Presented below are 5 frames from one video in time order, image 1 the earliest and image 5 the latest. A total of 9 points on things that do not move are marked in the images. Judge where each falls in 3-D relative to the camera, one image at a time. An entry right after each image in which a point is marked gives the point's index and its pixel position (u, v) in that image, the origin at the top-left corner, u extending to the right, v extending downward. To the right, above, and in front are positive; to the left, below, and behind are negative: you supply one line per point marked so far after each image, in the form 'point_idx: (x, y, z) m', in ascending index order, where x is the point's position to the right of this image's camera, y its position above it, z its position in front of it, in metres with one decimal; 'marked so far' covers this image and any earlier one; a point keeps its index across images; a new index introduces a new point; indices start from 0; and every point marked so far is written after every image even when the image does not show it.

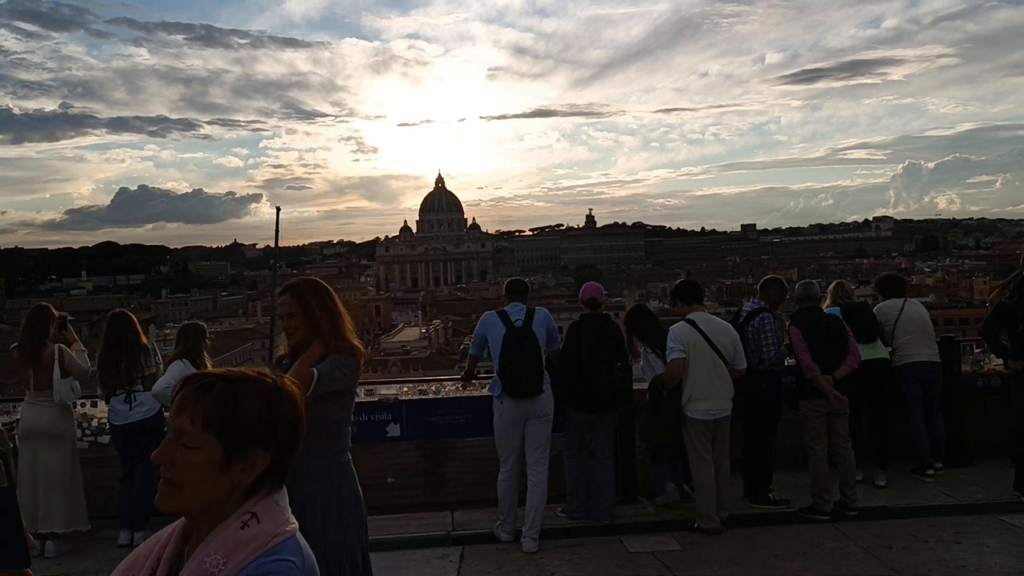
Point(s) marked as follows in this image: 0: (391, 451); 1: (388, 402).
0: (-0.7, -1.0, +5.4) m
1: (-0.7, -0.7, +5.3) m
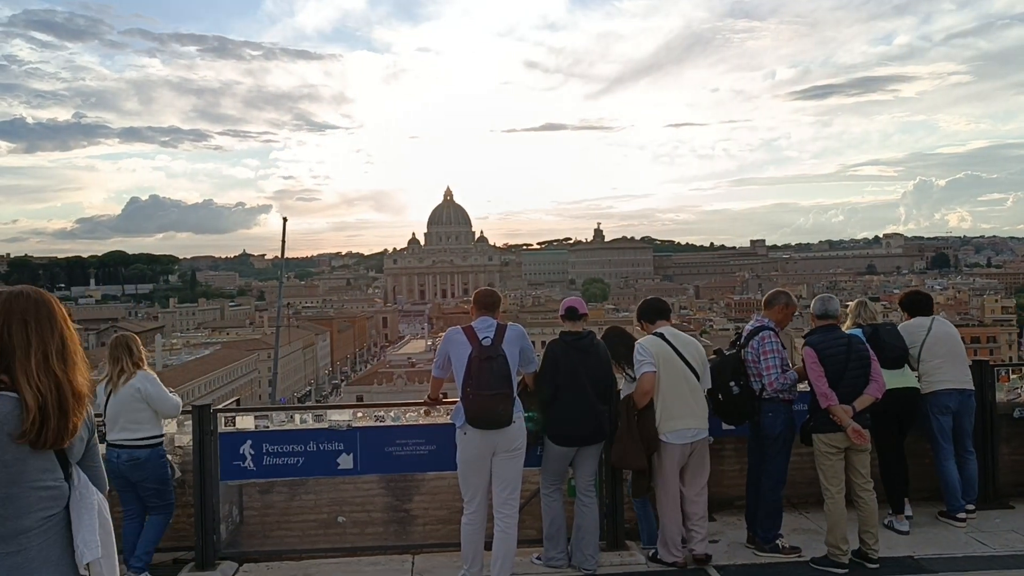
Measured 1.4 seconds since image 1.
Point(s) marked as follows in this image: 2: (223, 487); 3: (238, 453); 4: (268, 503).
0: (-0.8, -1.0, +4.7) m
1: (-0.9, -0.7, +4.6) m
2: (-1.5, -1.0, +4.6) m
3: (-1.4, -0.8, +4.6) m
4: (-1.3, -1.1, +4.7) m
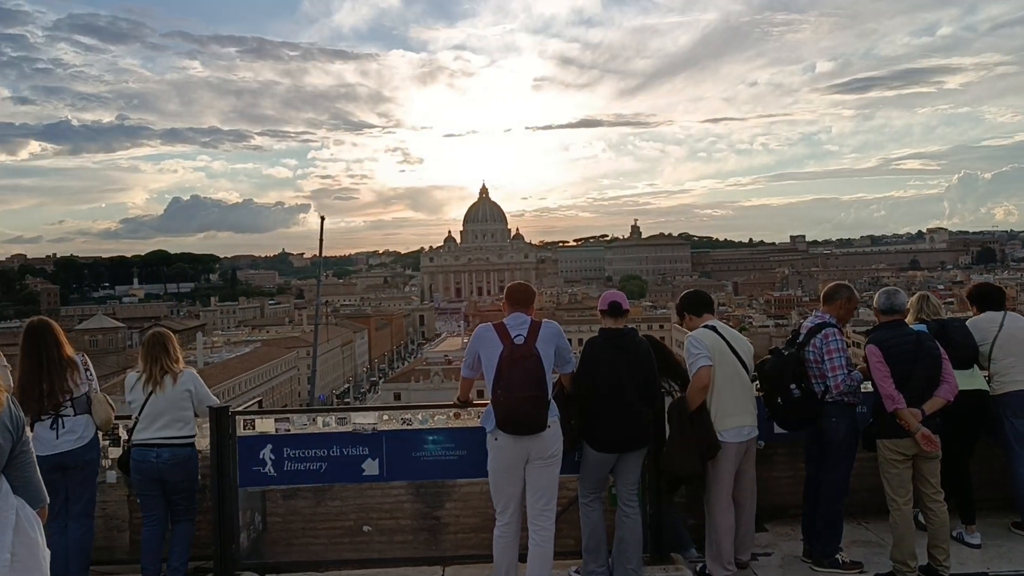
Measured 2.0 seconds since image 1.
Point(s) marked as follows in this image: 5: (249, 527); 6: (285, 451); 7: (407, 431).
0: (-0.7, -1.0, +4.4) m
1: (-0.7, -0.7, +4.4) m
2: (-1.3, -1.0, +4.4) m
3: (-1.2, -0.8, +4.4) m
4: (-1.1, -1.1, +4.4) m
5: (-1.3, -1.1, +4.4) m
6: (-1.1, -0.8, +4.4) m
7: (-0.5, -0.7, +4.4) m
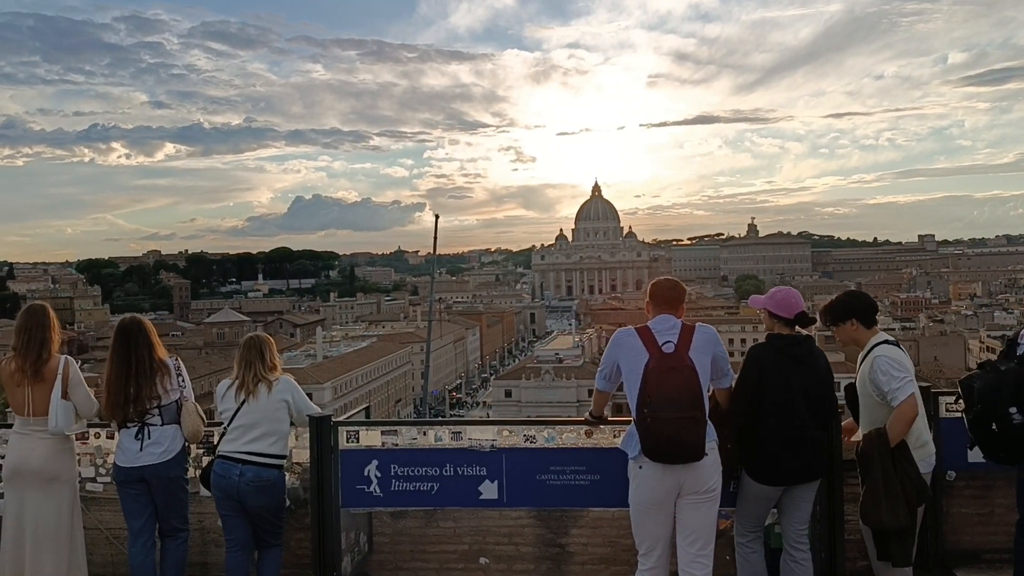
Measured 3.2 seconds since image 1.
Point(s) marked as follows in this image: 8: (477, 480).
0: (-0.1, -1.0, +3.9) m
1: (-0.1, -0.7, +3.8) m
2: (-0.7, -1.0, +3.9) m
3: (-0.6, -0.8, +3.8) m
4: (-0.5, -1.1, +3.9) m
5: (-0.7, -1.1, +3.9) m
6: (-0.5, -0.8, +3.9) m
7: (+0.1, -0.7, +3.8) m
8: (-0.1, -0.8, +3.8) m
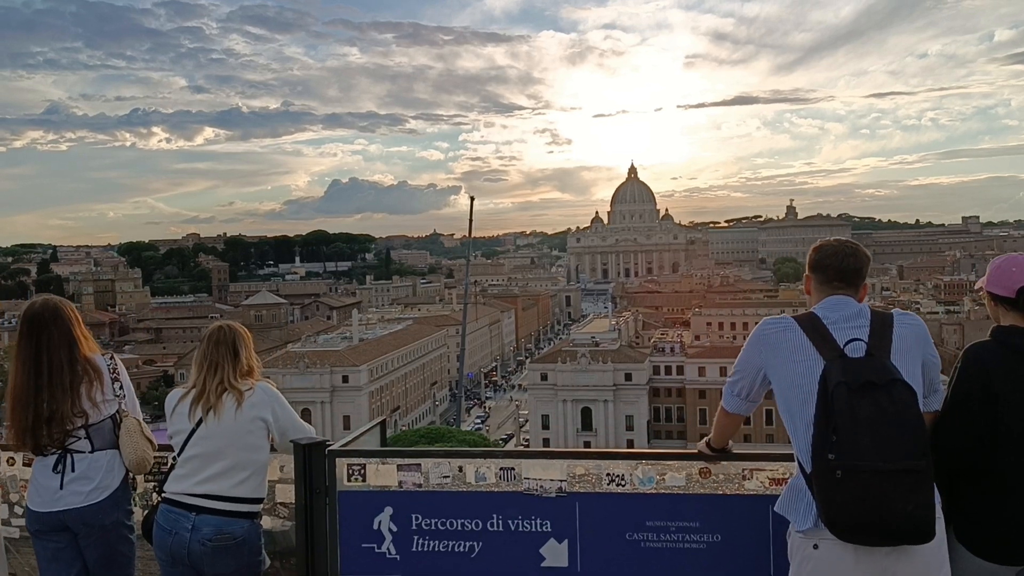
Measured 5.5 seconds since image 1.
0: (+0.2, -0.9, +2.7) m
1: (+0.1, -0.6, +2.6) m
2: (-0.5, -0.9, +2.7) m
3: (-0.4, -0.7, +2.7) m
4: (-0.3, -1.0, +2.7) m
5: (-0.5, -1.0, +2.7) m
6: (-0.3, -0.7, +2.7) m
7: (+0.3, -0.6, +2.6) m
8: (+0.1, -0.7, +2.6) m
